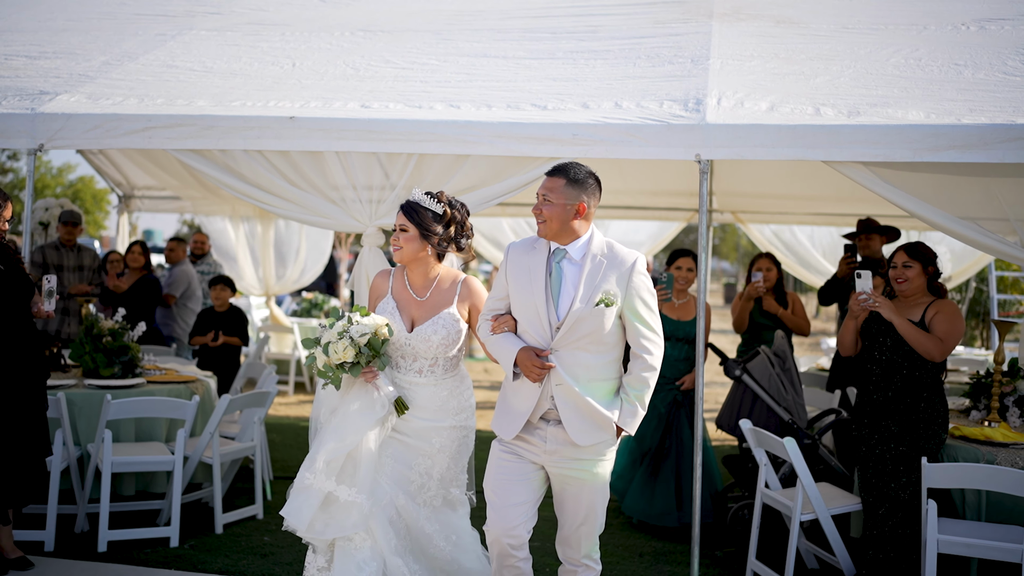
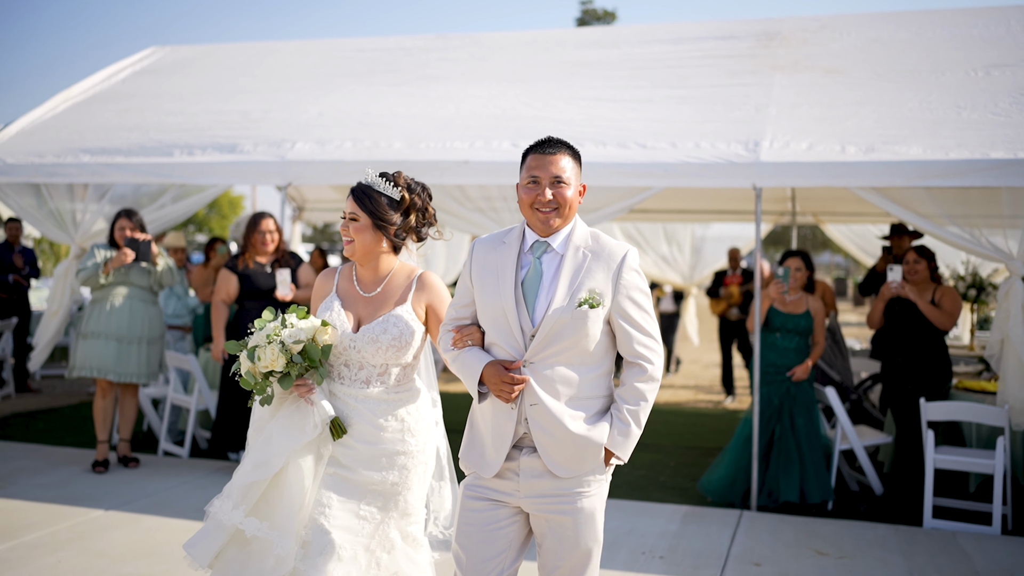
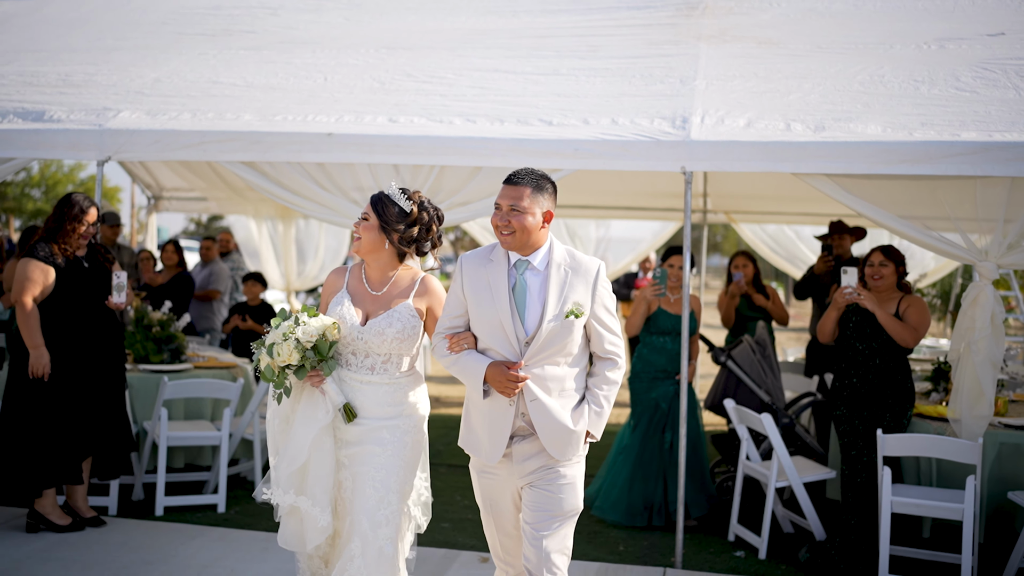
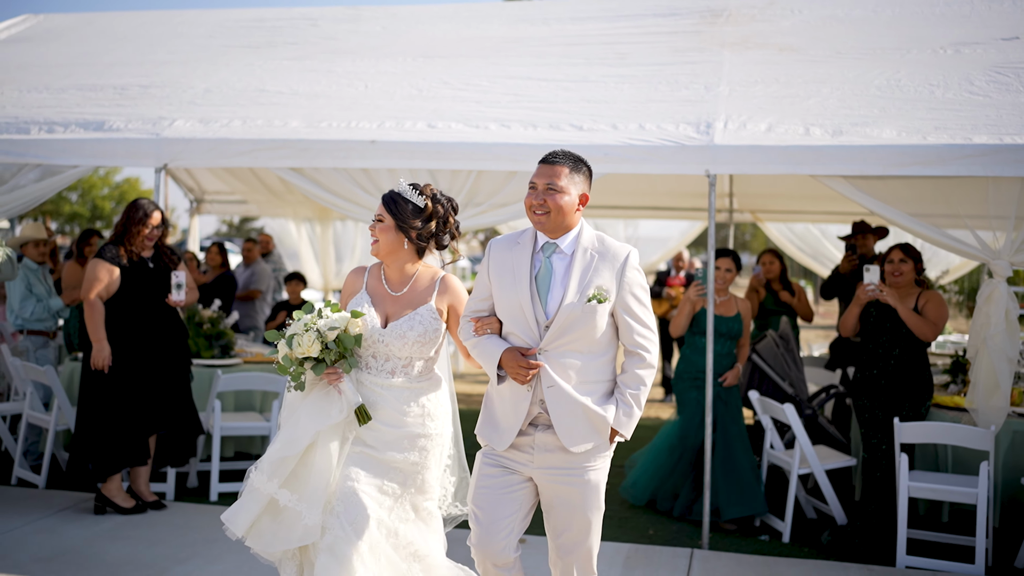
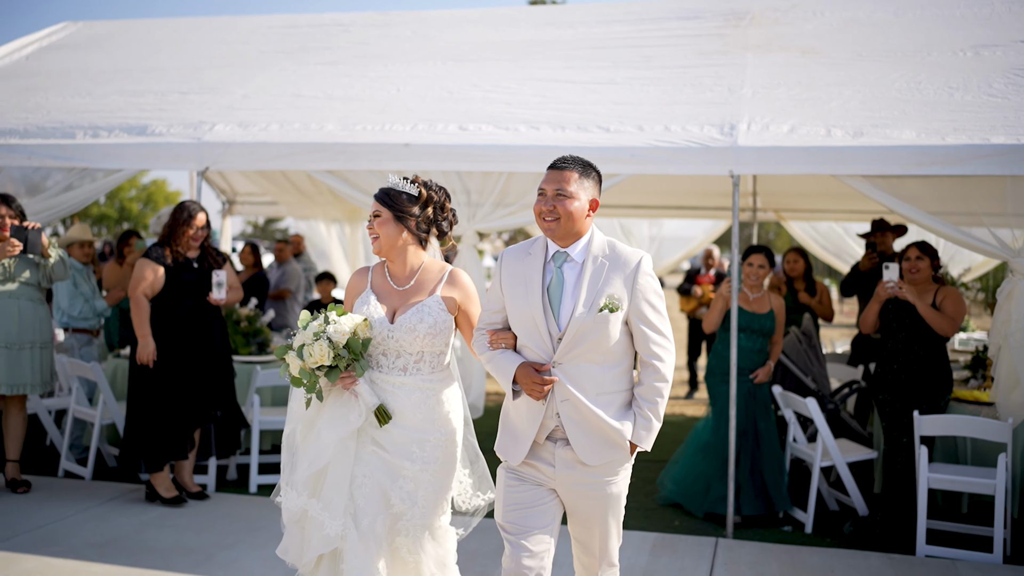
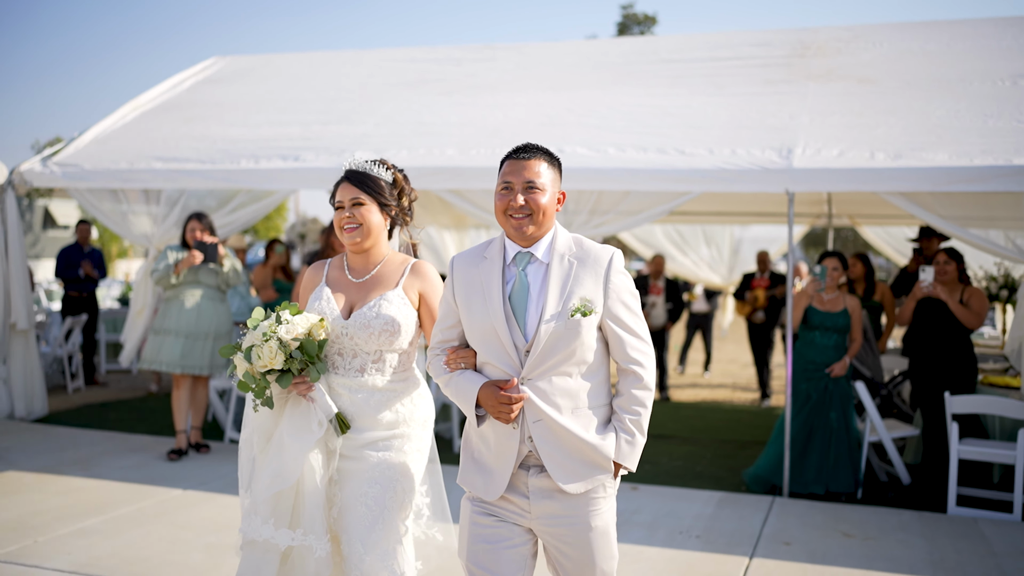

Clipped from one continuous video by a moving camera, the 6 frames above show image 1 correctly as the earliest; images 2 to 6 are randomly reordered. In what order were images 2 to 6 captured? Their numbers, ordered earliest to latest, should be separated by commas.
3, 4, 5, 2, 6
